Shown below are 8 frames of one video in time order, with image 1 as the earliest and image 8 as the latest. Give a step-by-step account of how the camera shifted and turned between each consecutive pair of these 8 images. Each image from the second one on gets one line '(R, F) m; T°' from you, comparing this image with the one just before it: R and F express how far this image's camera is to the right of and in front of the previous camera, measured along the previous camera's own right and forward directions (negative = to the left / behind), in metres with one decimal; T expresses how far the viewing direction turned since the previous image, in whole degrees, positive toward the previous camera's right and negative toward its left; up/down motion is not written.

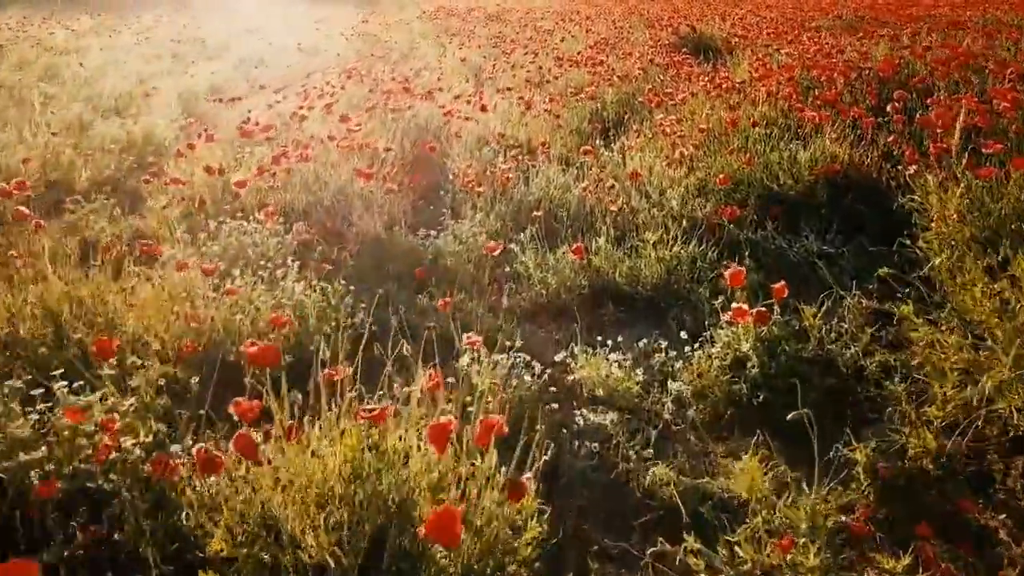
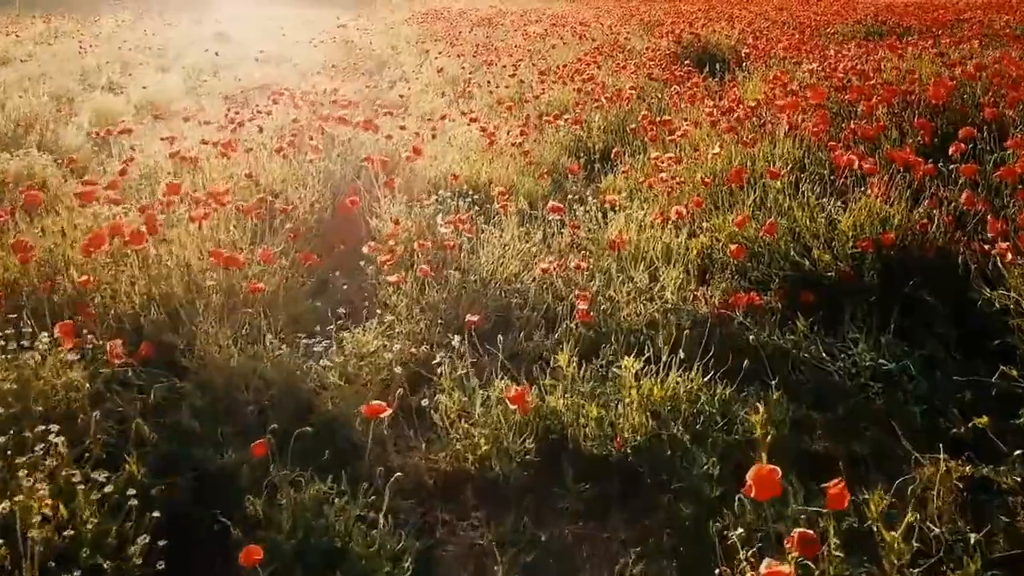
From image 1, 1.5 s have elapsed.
(+0.3, +1.1) m; 0°
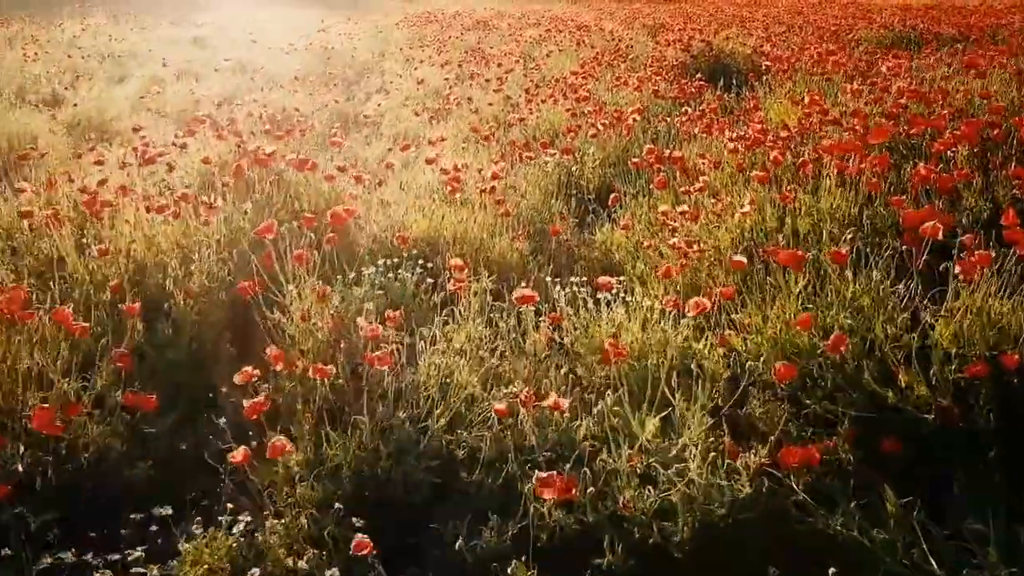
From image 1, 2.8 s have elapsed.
(+0.2, +1.0) m; 0°
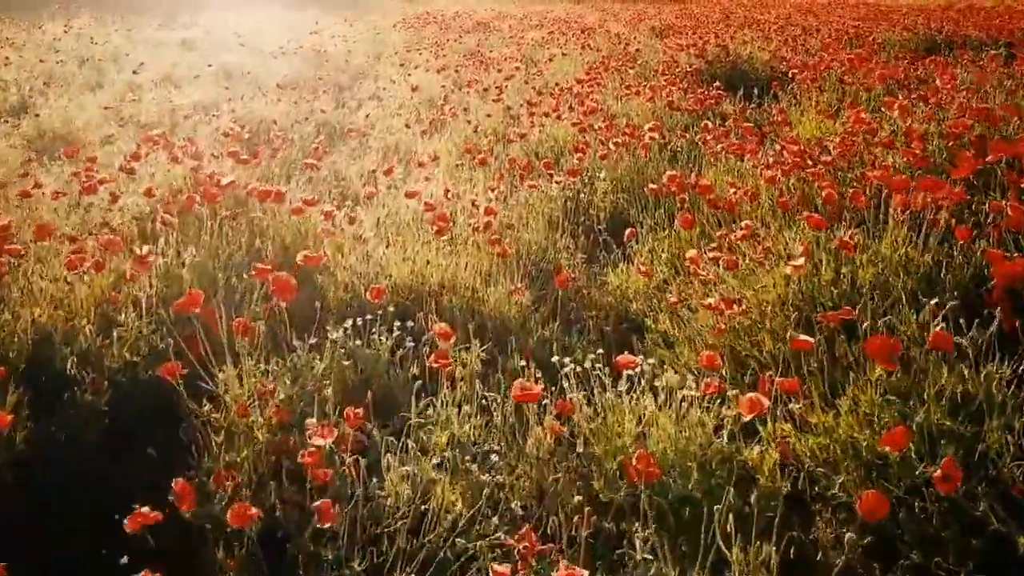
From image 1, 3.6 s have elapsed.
(0.0, +0.6) m; 0°
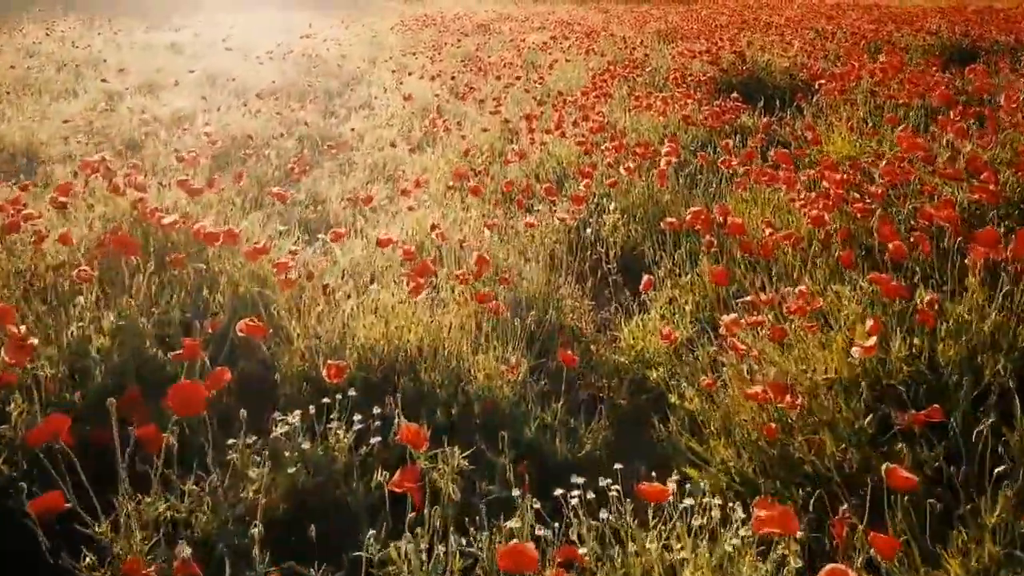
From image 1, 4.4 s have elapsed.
(0.0, +0.5) m; 0°
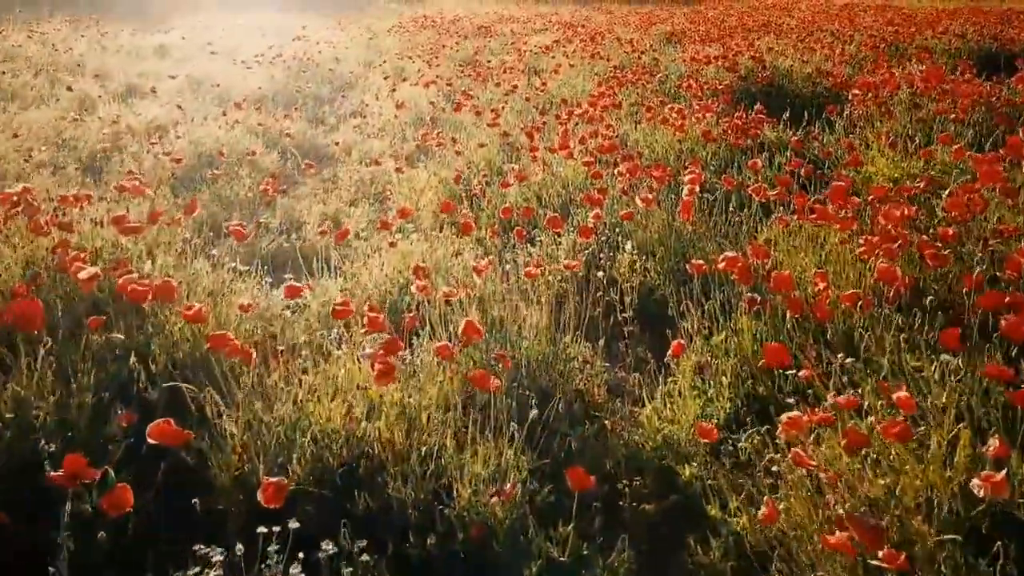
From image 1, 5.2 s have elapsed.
(0.0, +0.5) m; 0°
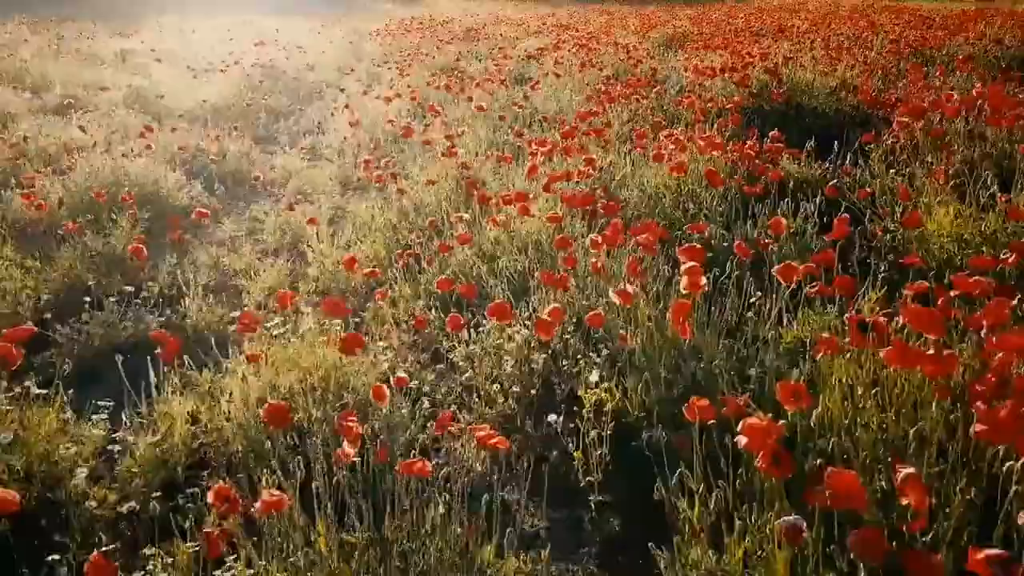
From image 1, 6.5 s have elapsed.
(+0.2, +1.0) m; 0°
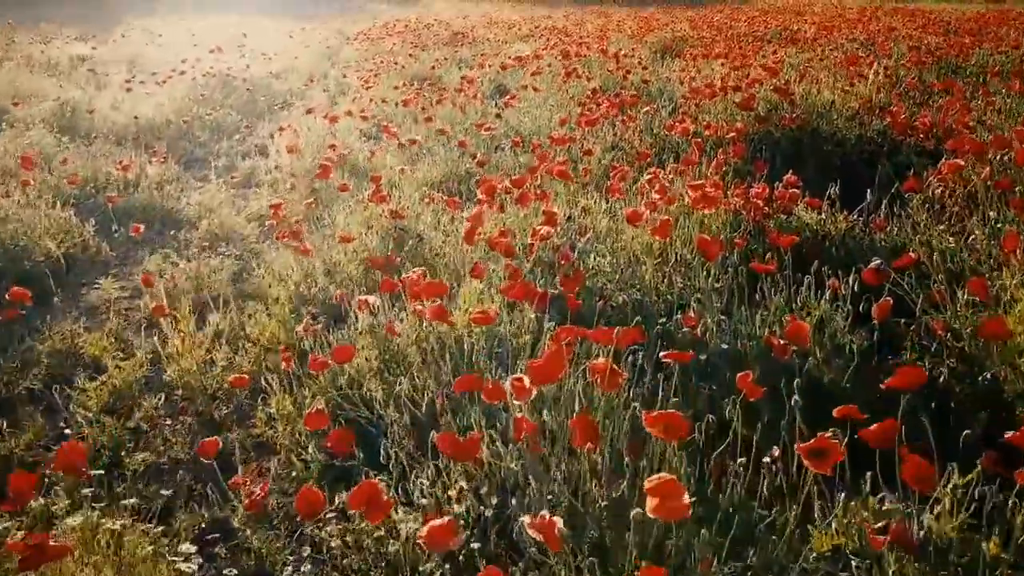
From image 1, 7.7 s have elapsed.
(+0.3, +0.9) m; 0°
